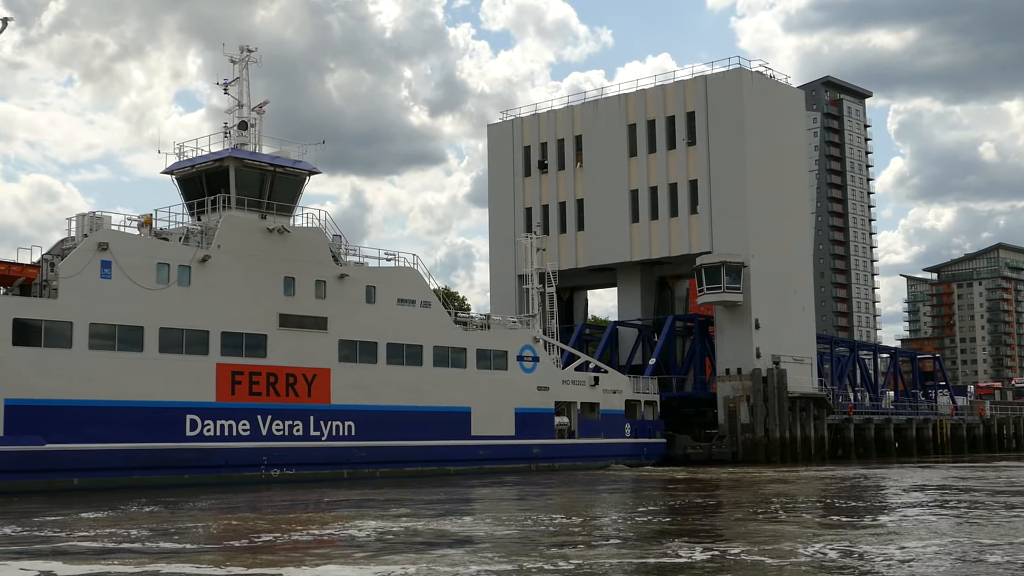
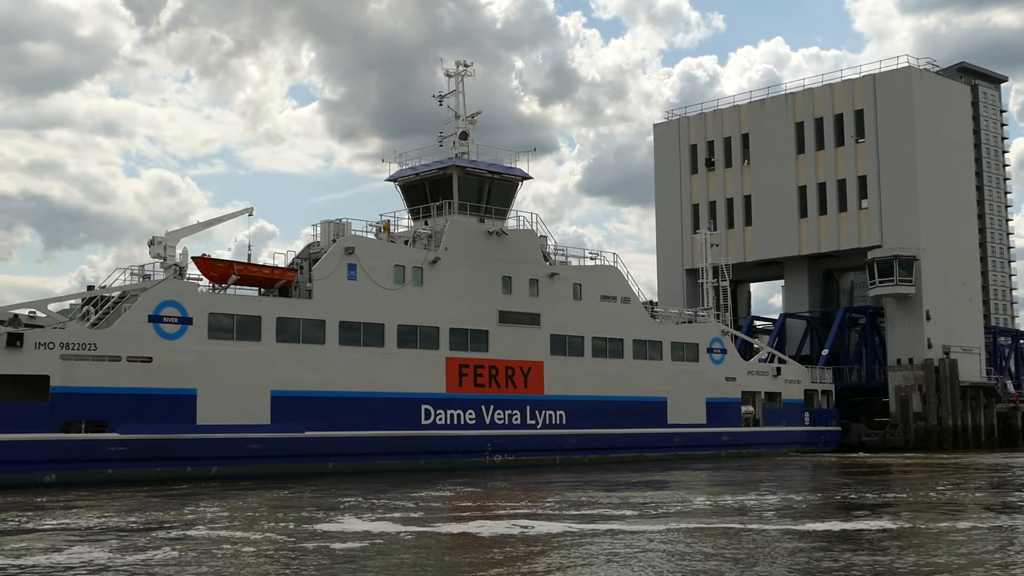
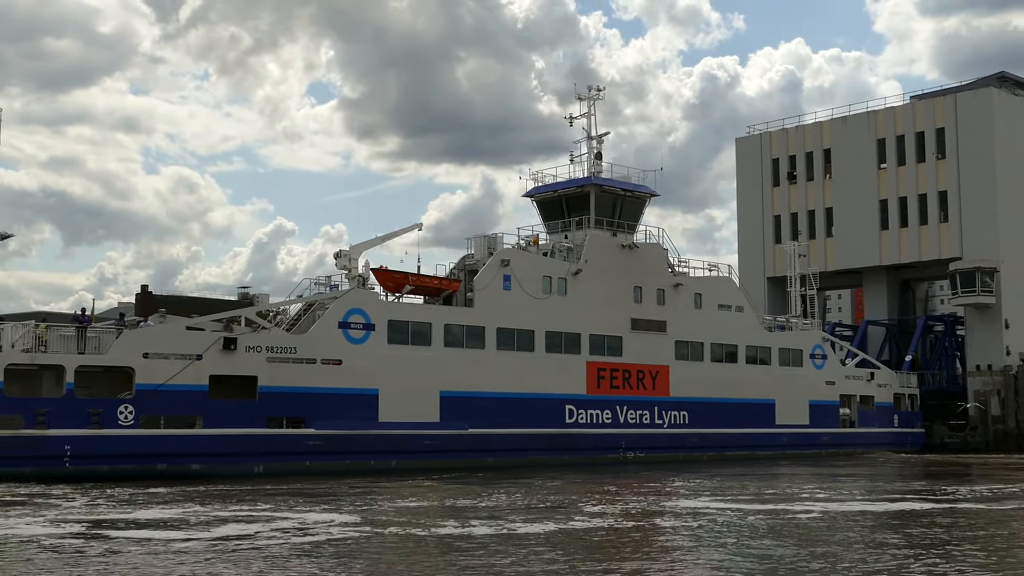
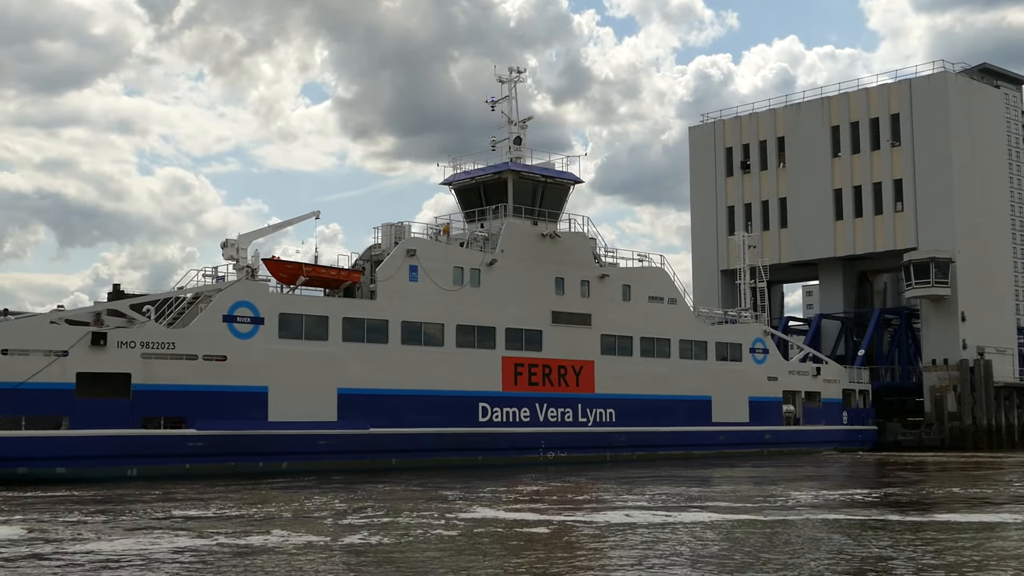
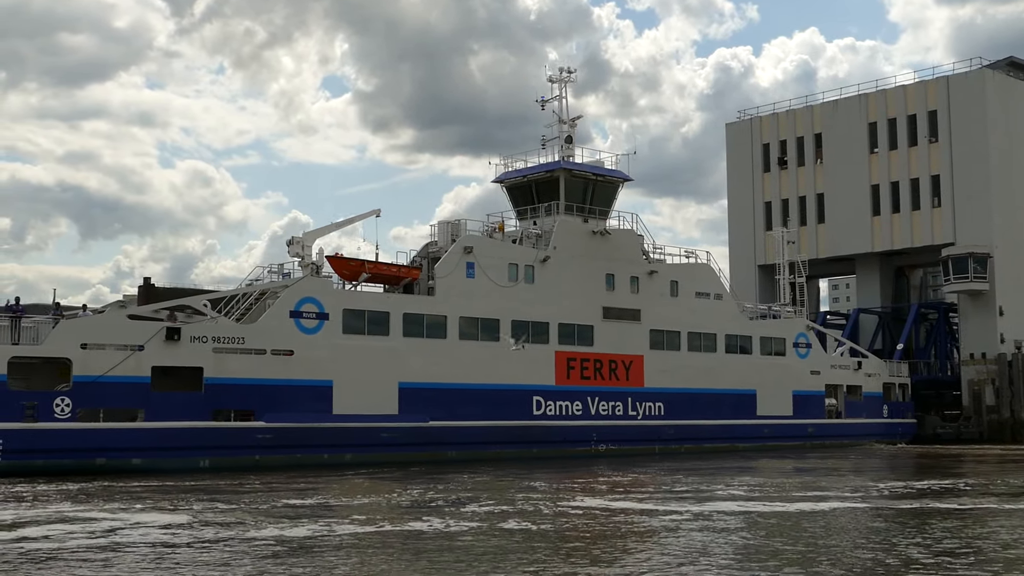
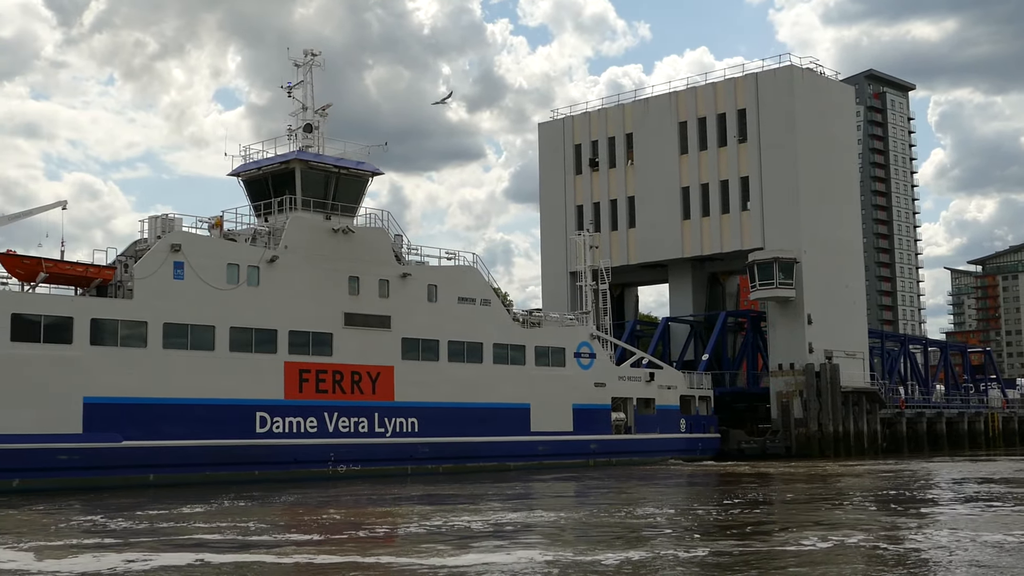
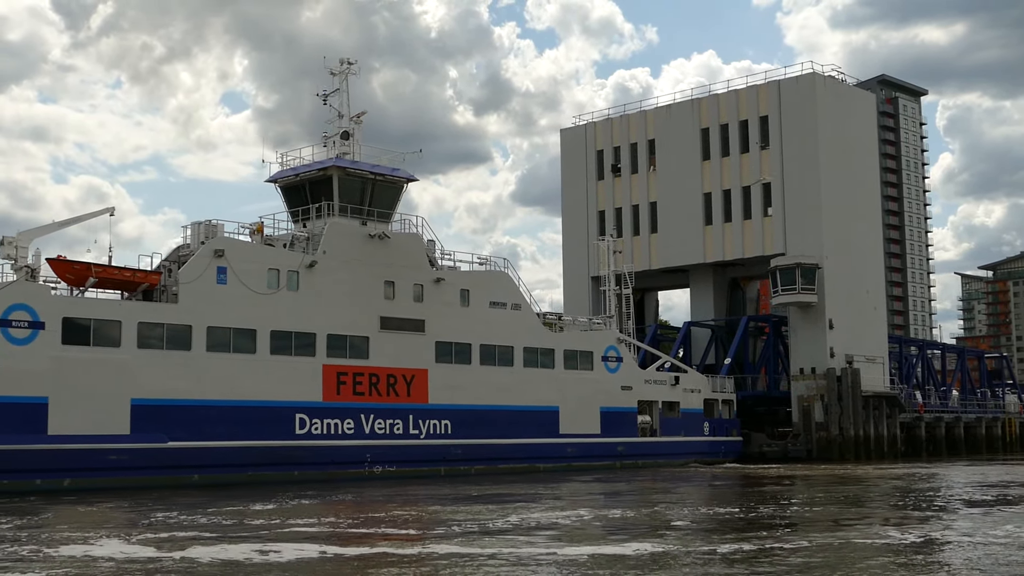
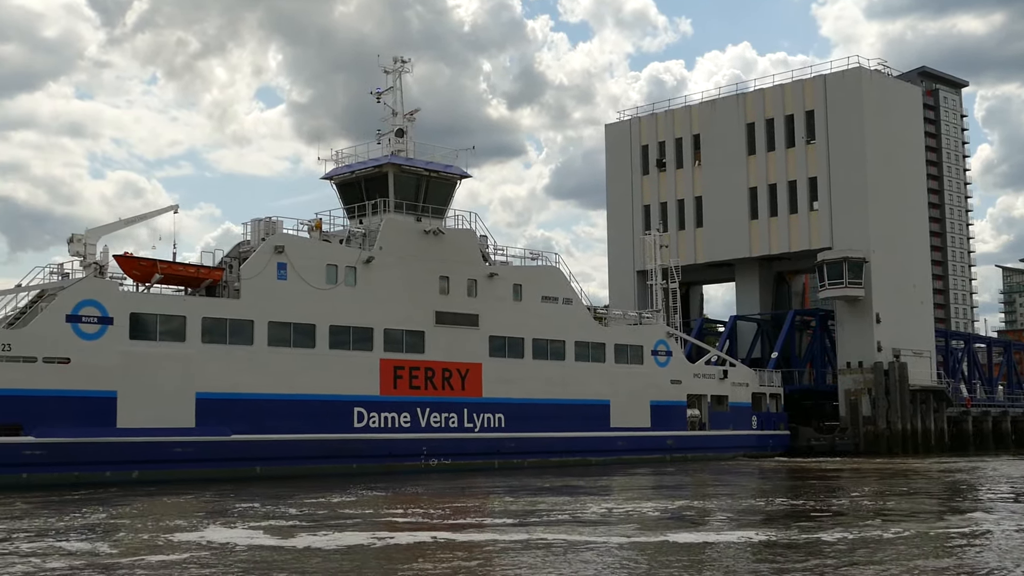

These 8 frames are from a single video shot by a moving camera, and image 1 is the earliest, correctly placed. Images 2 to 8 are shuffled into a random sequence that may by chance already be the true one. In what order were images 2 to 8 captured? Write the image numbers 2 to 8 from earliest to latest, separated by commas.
6, 7, 8, 2, 4, 5, 3
